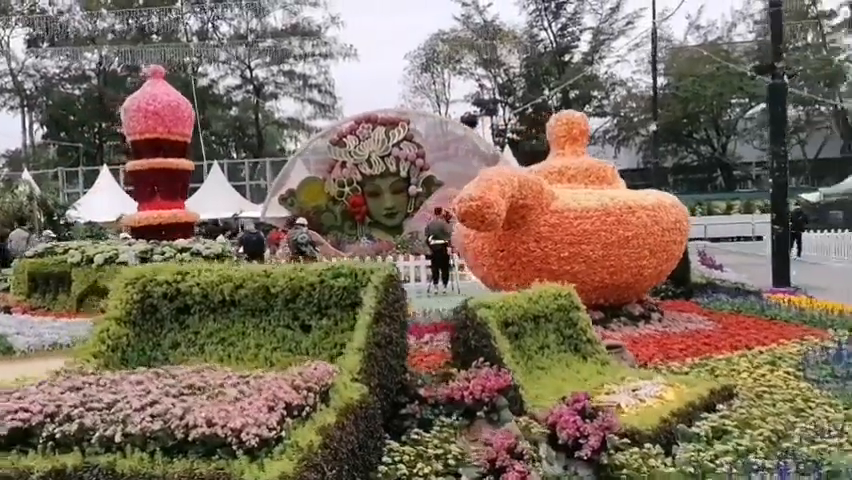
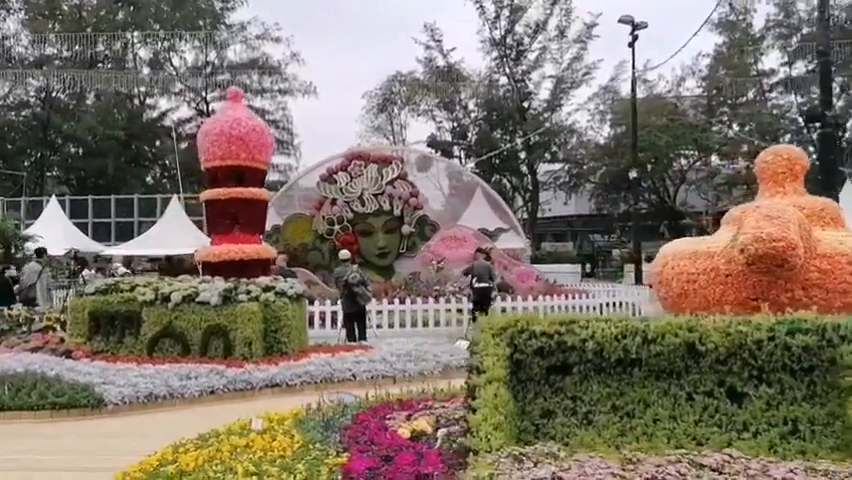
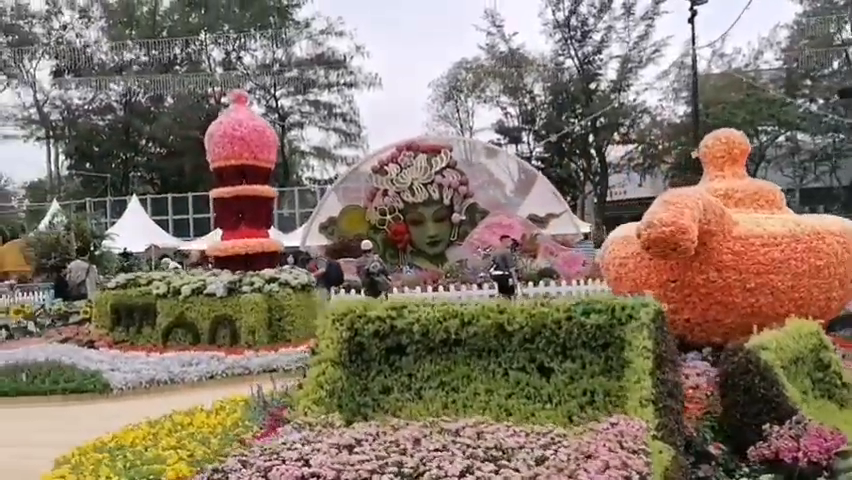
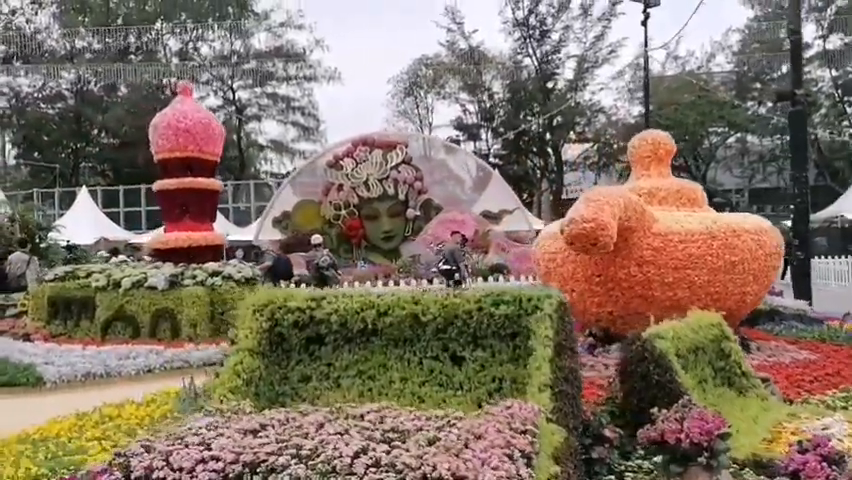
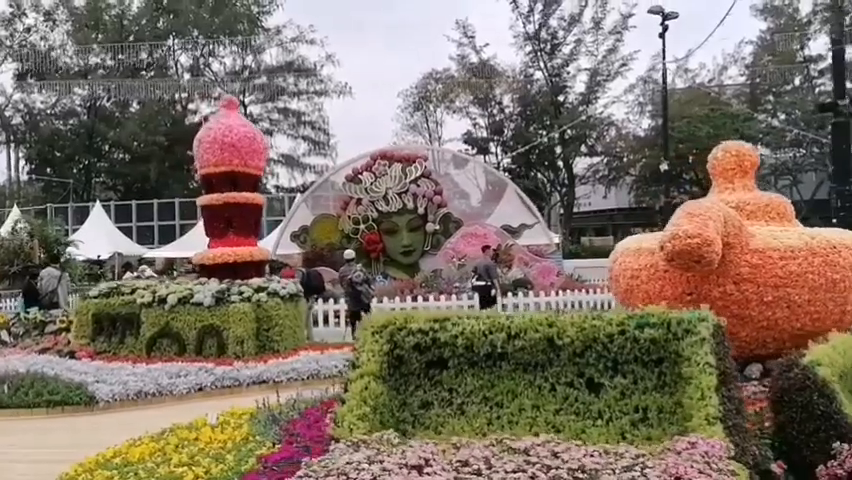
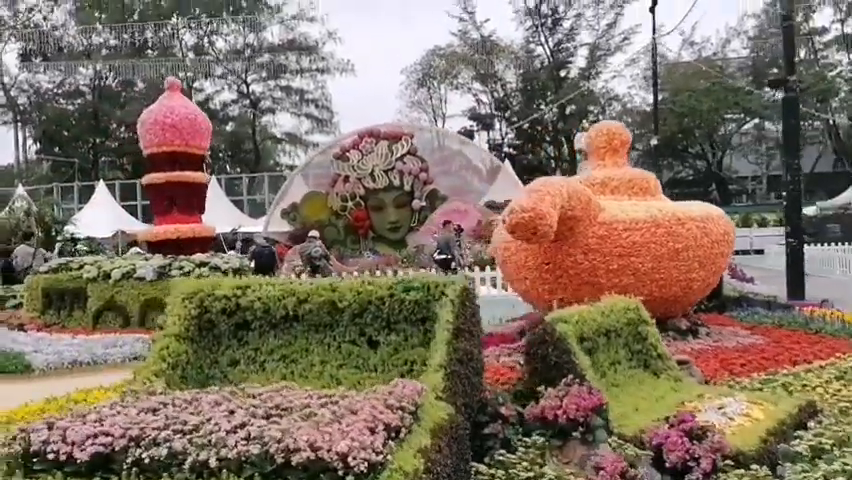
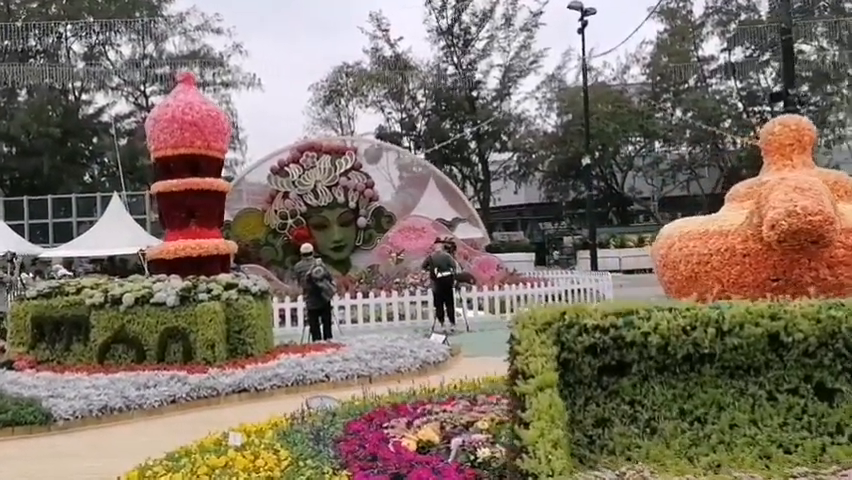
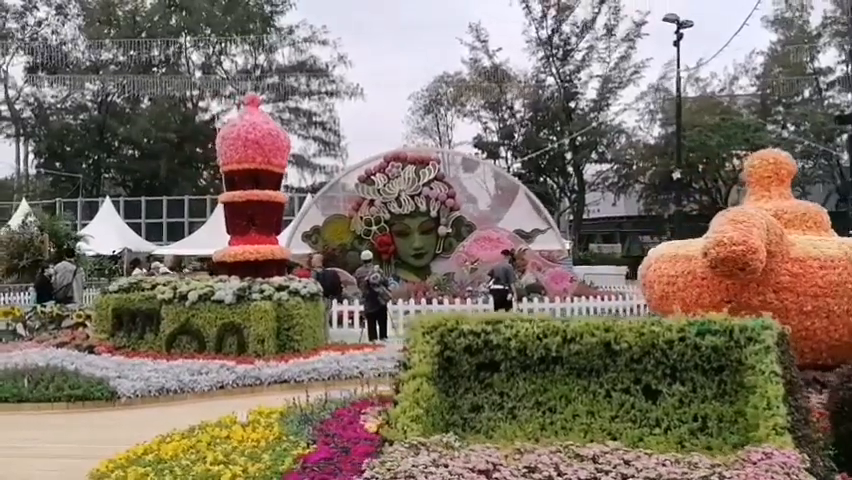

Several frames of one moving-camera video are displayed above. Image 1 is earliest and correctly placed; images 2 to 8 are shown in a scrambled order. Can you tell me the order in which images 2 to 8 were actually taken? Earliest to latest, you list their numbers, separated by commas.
6, 4, 3, 5, 8, 2, 7
